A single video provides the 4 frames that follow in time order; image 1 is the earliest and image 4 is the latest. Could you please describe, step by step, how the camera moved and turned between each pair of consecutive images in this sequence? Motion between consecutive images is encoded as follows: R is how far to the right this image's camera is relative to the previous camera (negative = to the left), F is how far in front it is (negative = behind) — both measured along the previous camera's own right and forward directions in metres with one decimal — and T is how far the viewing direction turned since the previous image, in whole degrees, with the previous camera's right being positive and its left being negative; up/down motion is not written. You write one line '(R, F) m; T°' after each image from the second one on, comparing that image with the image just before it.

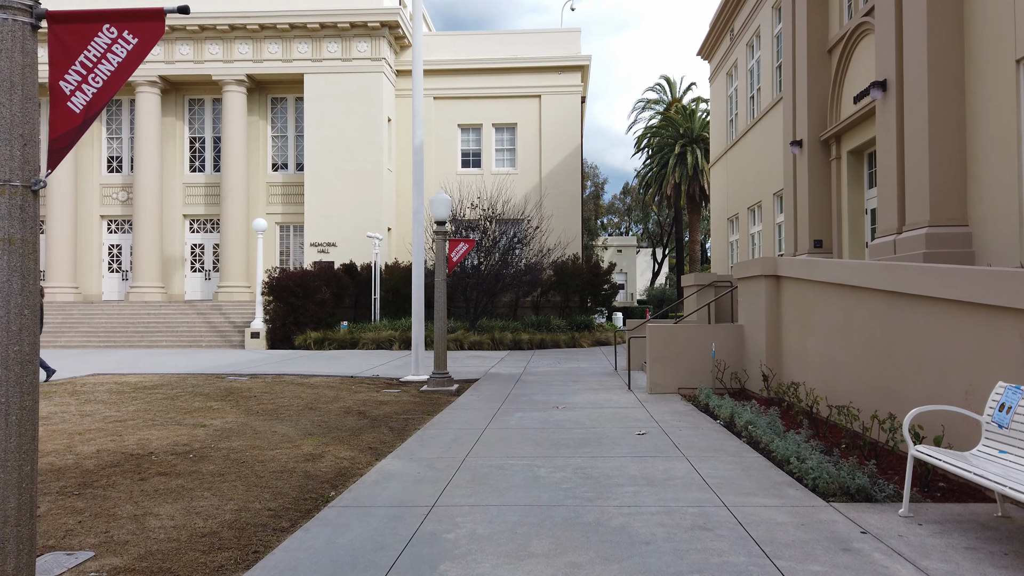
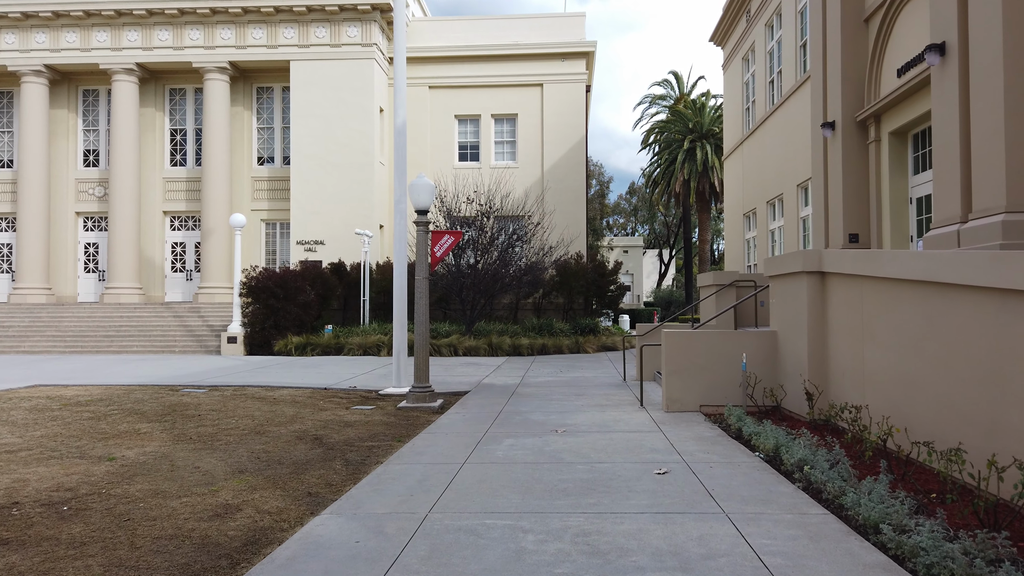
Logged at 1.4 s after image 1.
(+0.2, +1.6) m; 0°
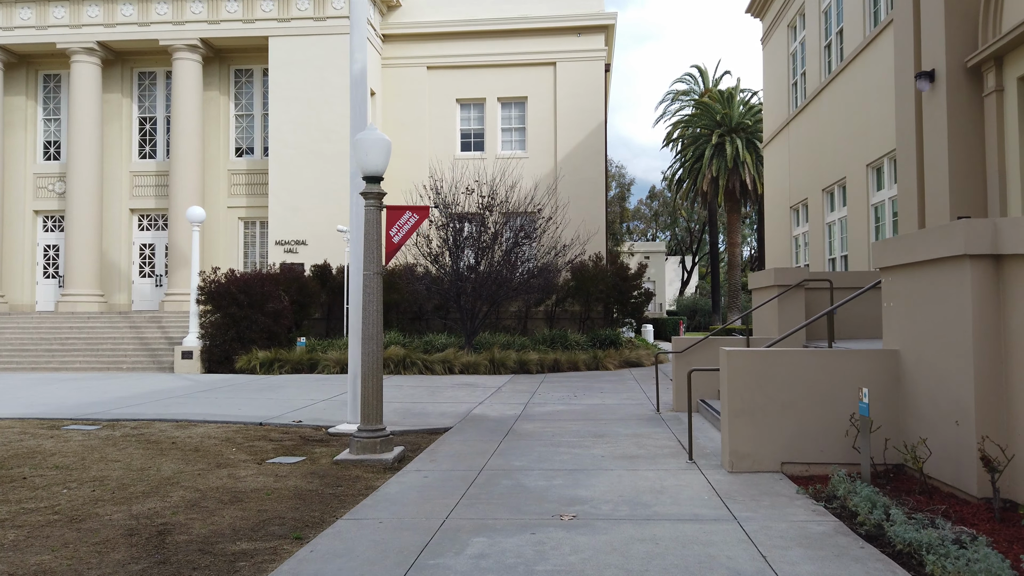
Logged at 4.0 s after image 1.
(+0.3, +3.1) m; -1°
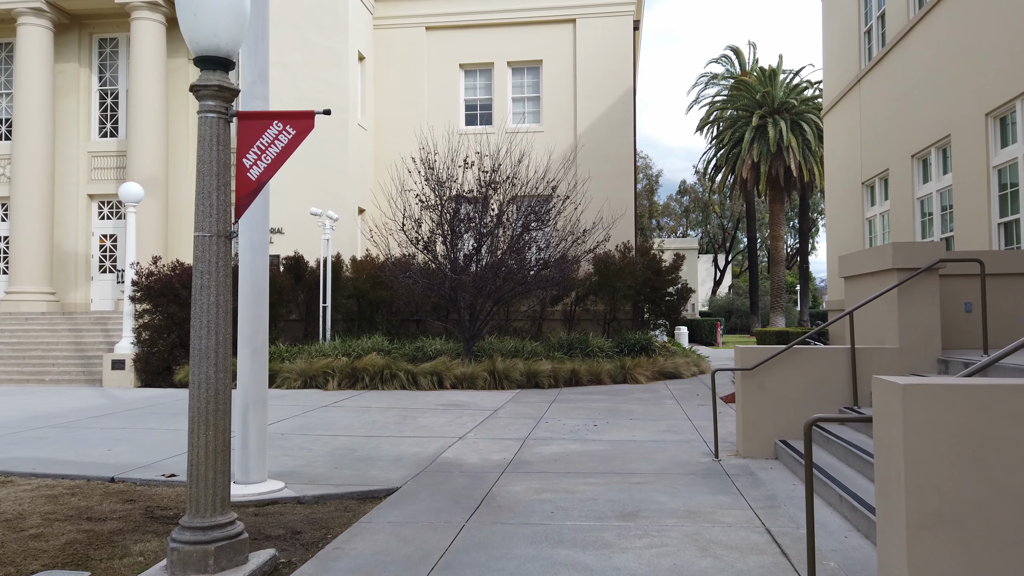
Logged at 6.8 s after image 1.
(+0.4, +3.2) m; -2°
